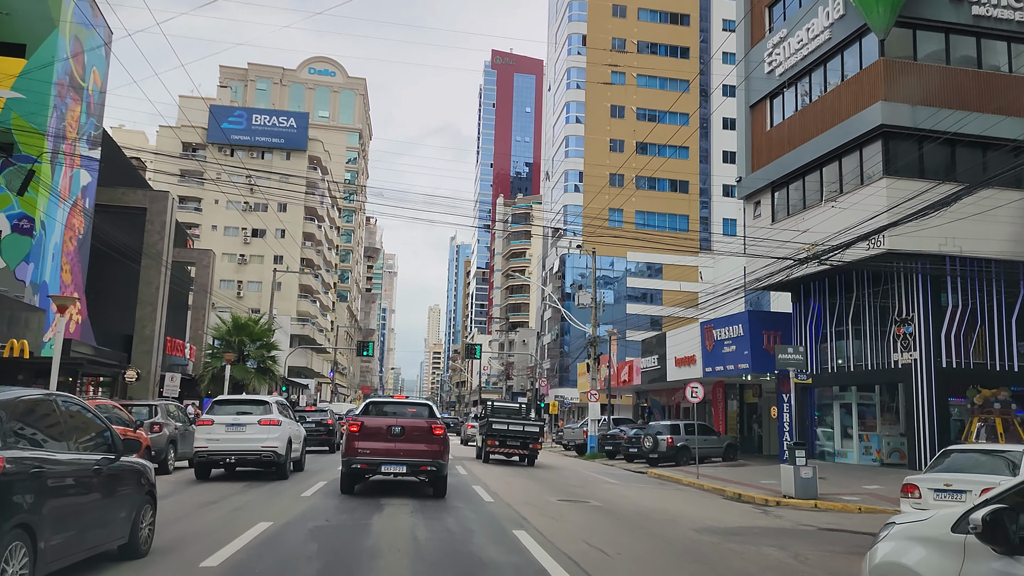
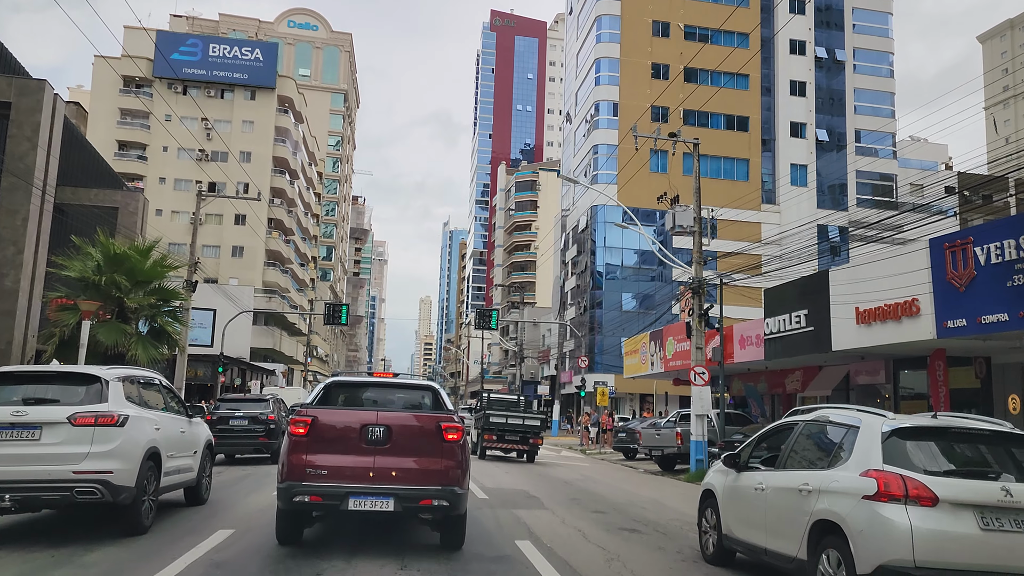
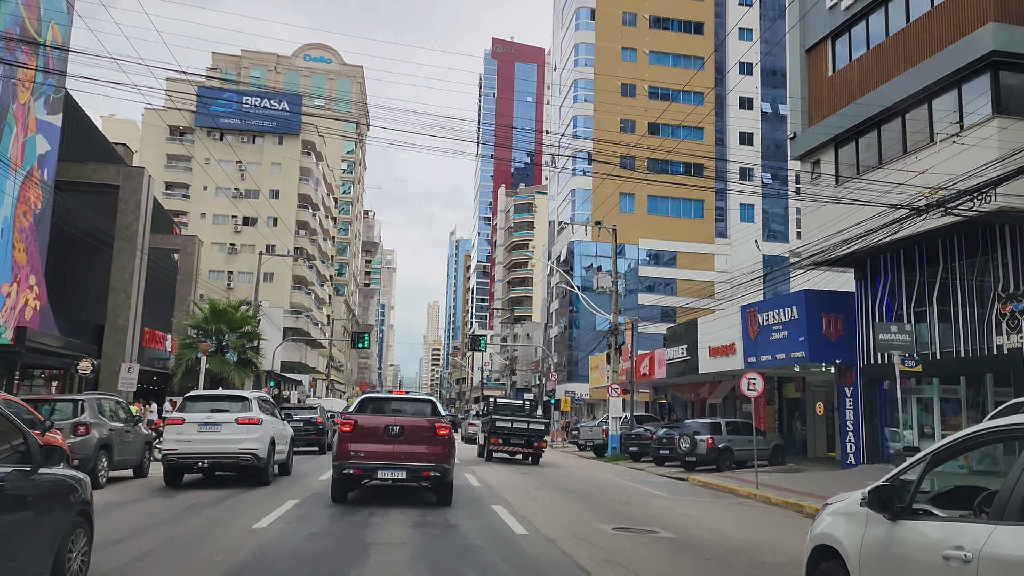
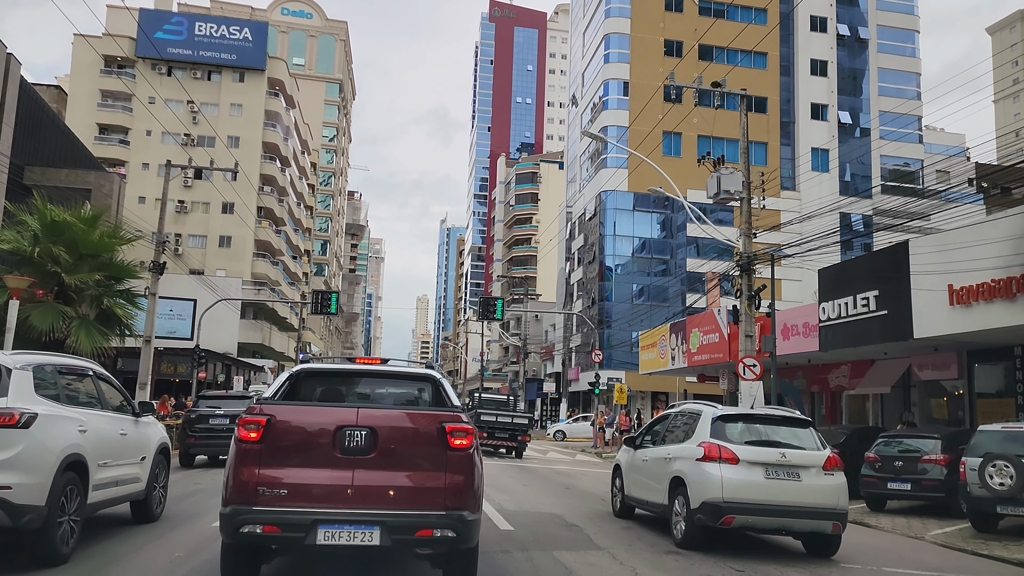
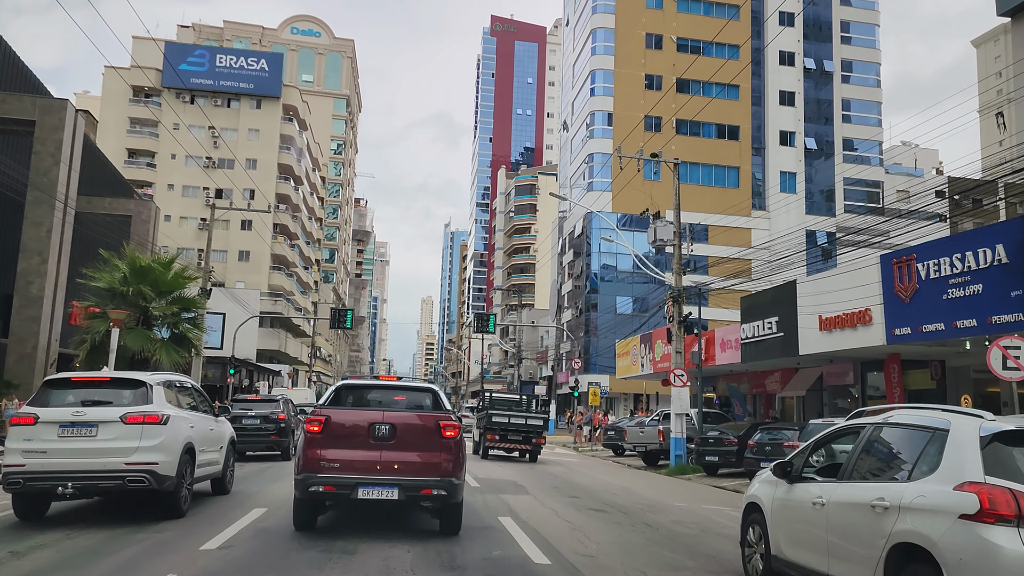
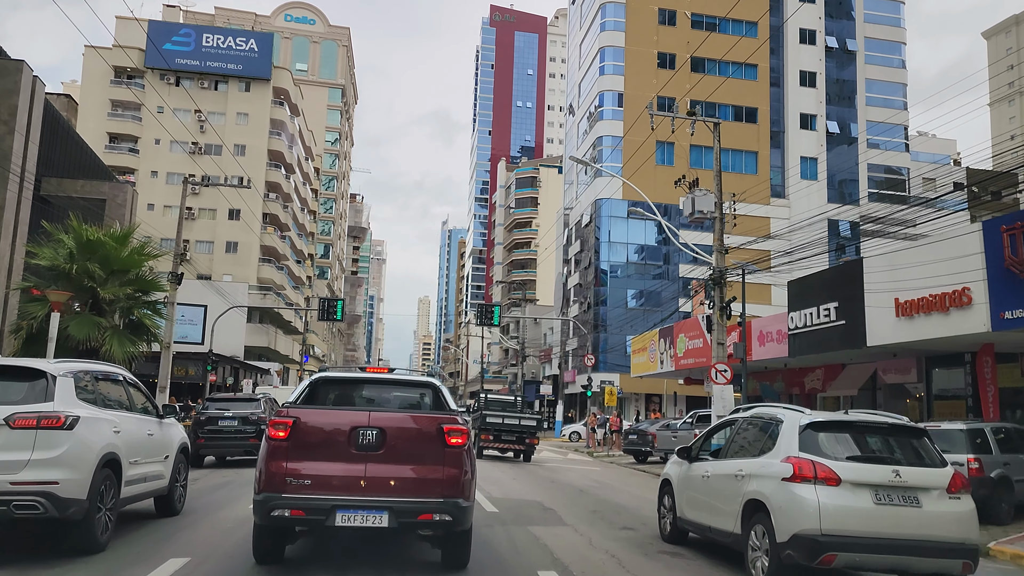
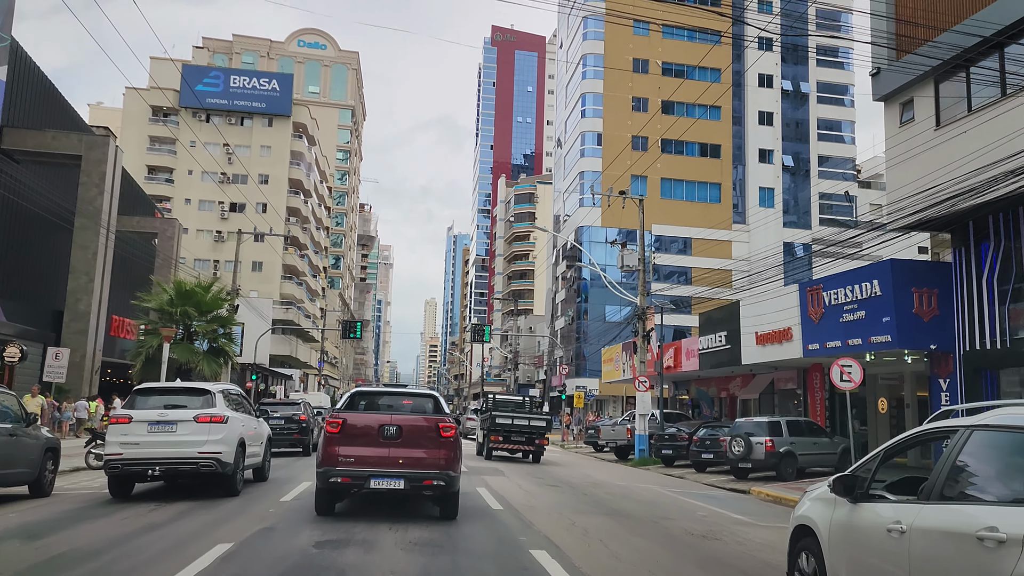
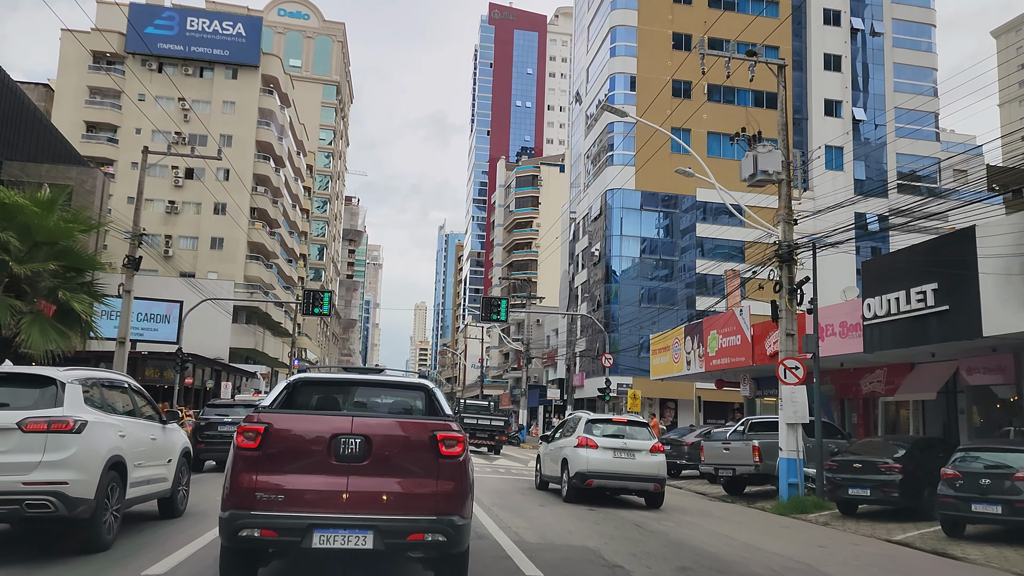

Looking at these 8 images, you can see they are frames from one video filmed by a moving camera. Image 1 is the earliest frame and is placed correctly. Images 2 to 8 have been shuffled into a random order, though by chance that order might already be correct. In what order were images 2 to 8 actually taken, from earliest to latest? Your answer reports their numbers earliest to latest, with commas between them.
3, 7, 5, 2, 6, 4, 8
